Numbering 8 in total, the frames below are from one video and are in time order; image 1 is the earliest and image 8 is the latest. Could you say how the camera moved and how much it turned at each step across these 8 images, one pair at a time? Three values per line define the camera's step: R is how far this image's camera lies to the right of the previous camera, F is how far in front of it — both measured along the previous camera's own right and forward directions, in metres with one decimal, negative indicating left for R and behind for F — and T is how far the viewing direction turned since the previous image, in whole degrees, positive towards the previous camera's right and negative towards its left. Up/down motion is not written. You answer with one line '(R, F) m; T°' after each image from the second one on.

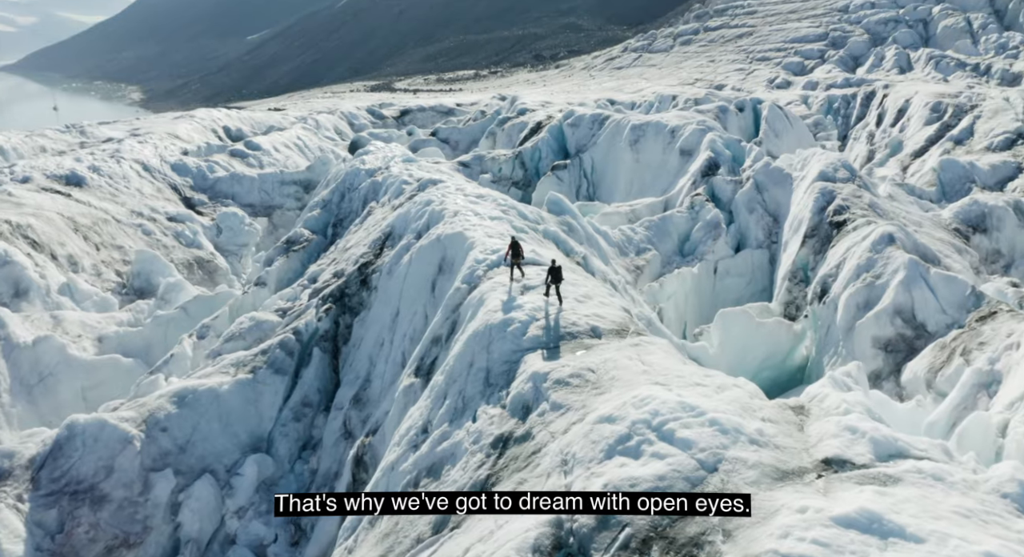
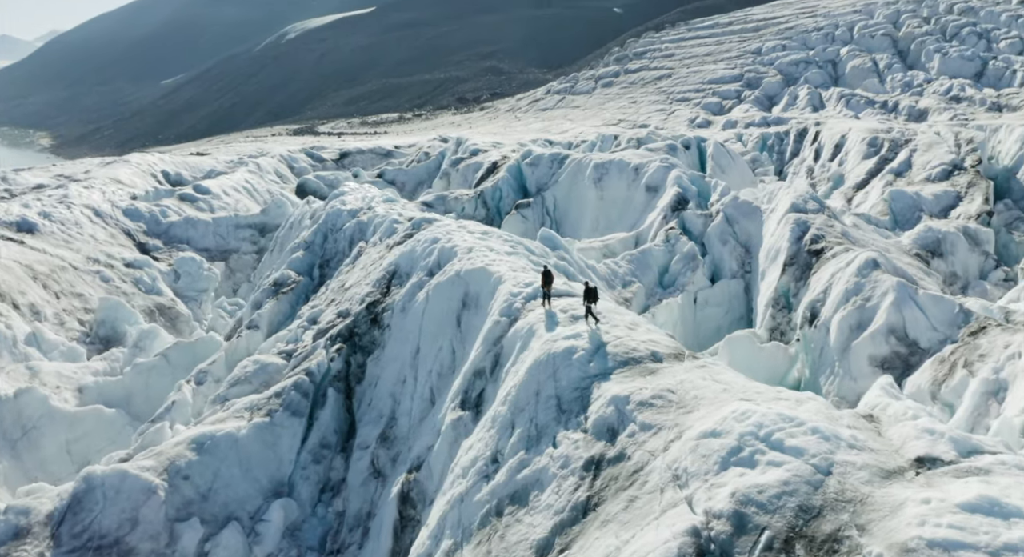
(-1.7, -0.3) m; +5°
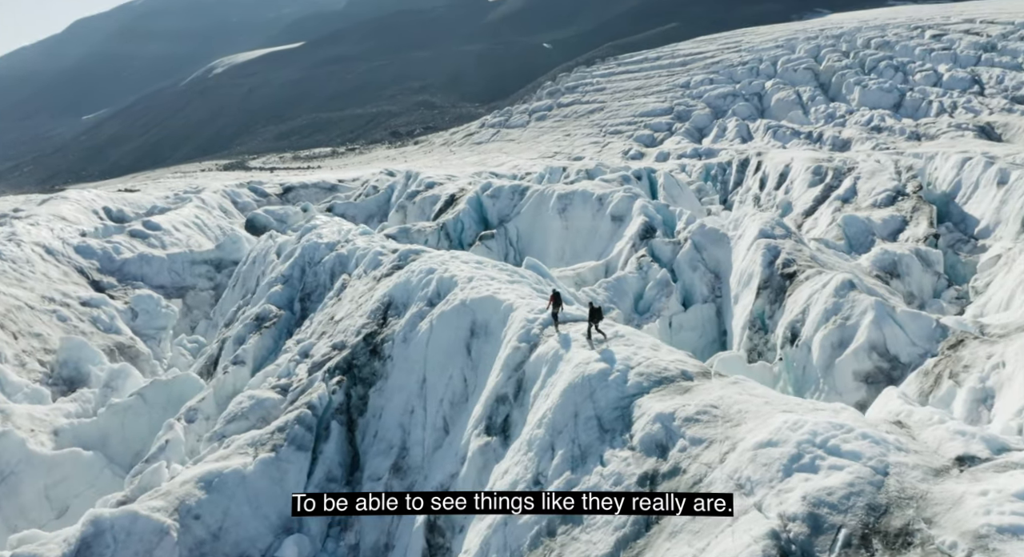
(-1.3, -0.3) m; +5°
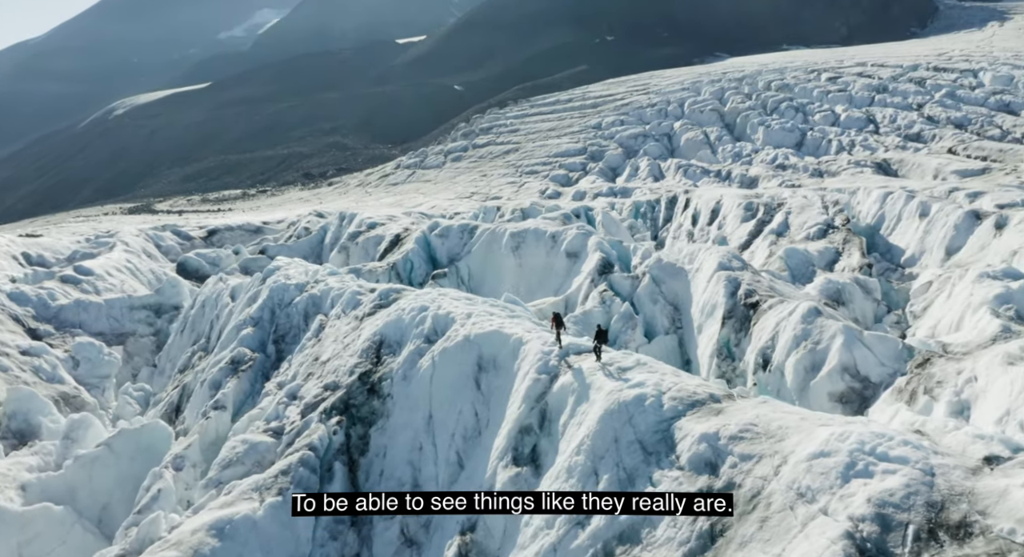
(-1.7, -0.4) m; +6°
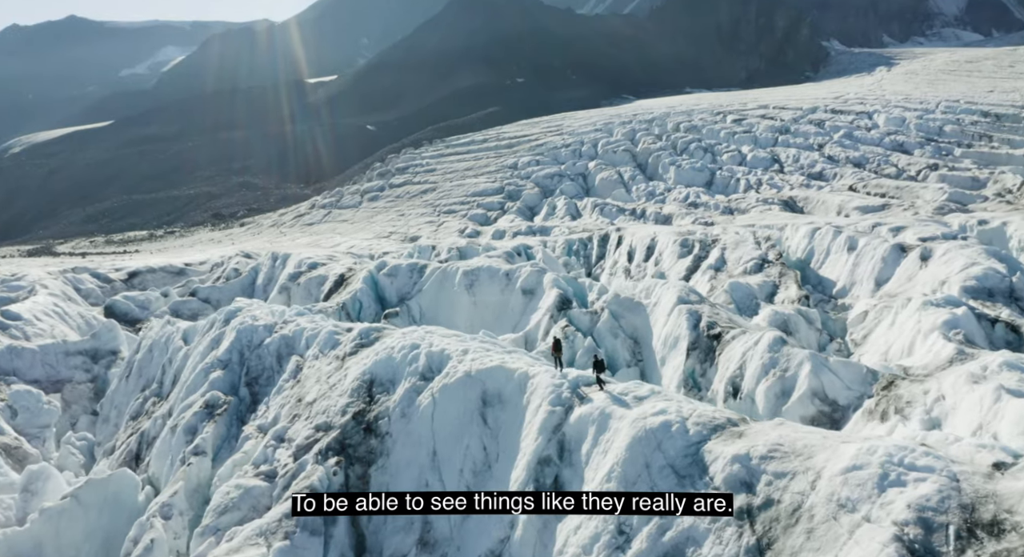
(-1.7, -0.4) m; +6°
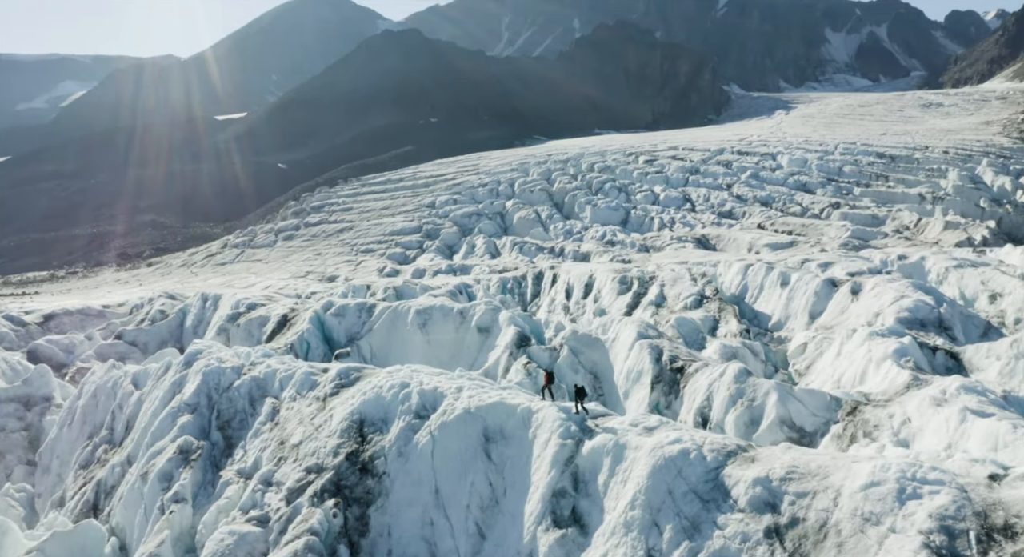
(-1.7, -0.4) m; +6°
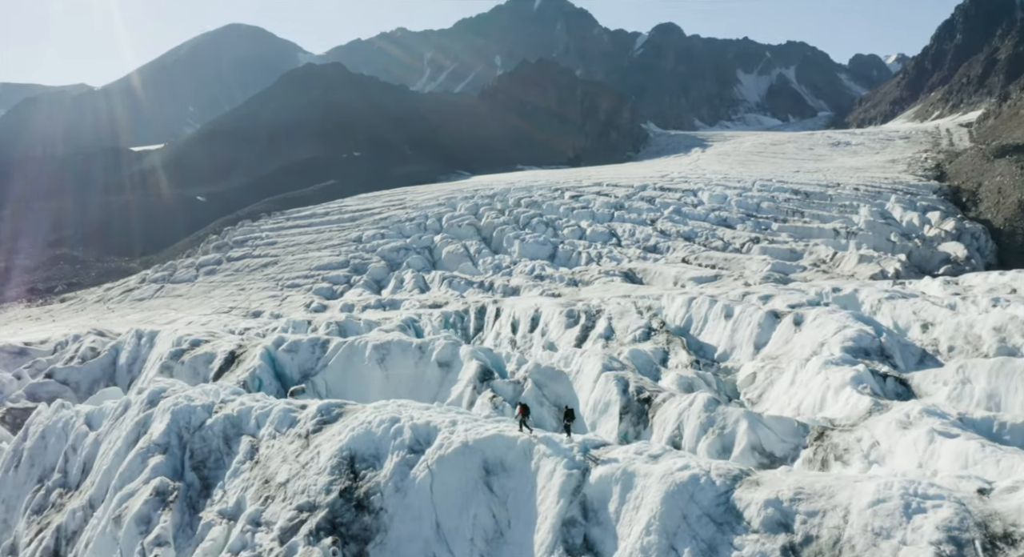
(-1.5, -0.4) m; +5°
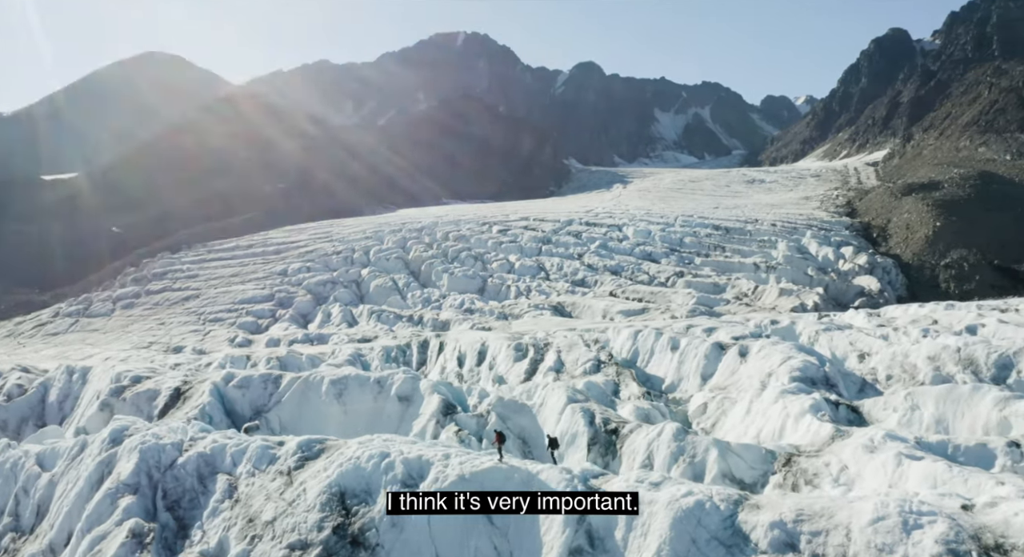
(-1.6, -0.4) m; +5°
